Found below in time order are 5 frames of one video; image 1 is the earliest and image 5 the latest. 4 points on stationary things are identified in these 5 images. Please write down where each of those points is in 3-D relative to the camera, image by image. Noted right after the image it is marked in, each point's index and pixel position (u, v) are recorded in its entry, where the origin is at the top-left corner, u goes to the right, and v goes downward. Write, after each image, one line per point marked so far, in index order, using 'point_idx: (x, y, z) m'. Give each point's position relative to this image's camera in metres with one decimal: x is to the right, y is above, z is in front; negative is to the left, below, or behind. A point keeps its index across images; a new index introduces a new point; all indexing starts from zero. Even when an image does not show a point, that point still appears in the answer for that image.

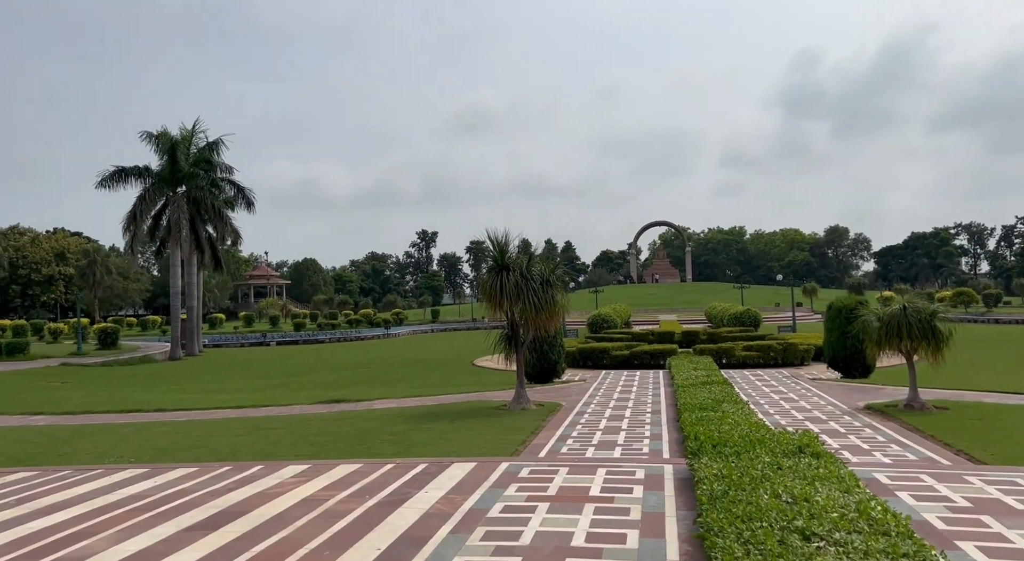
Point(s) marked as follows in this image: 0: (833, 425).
0: (+5.3, -2.4, +11.6) m
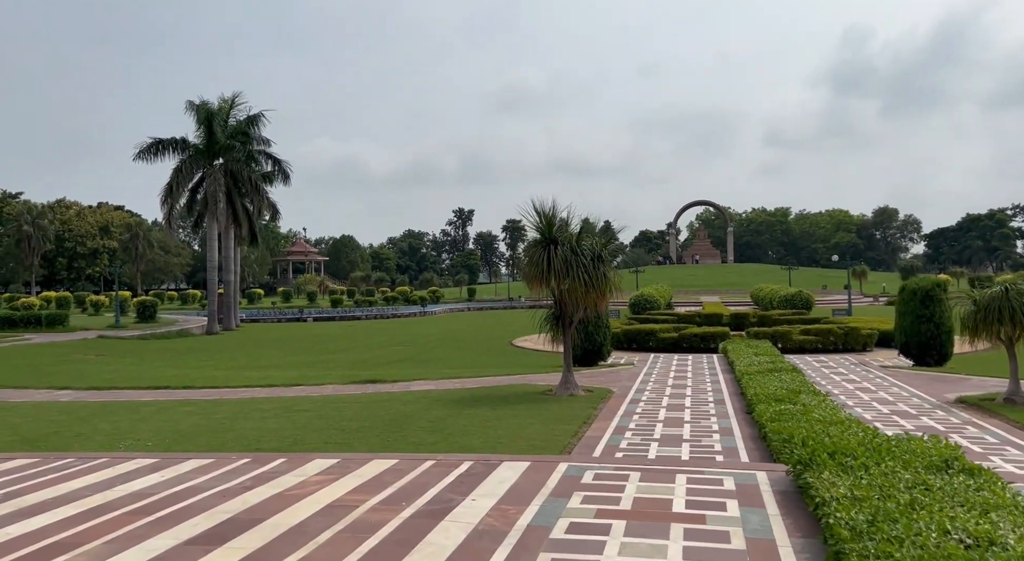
0: (+6.1, -2.1, +10.2) m
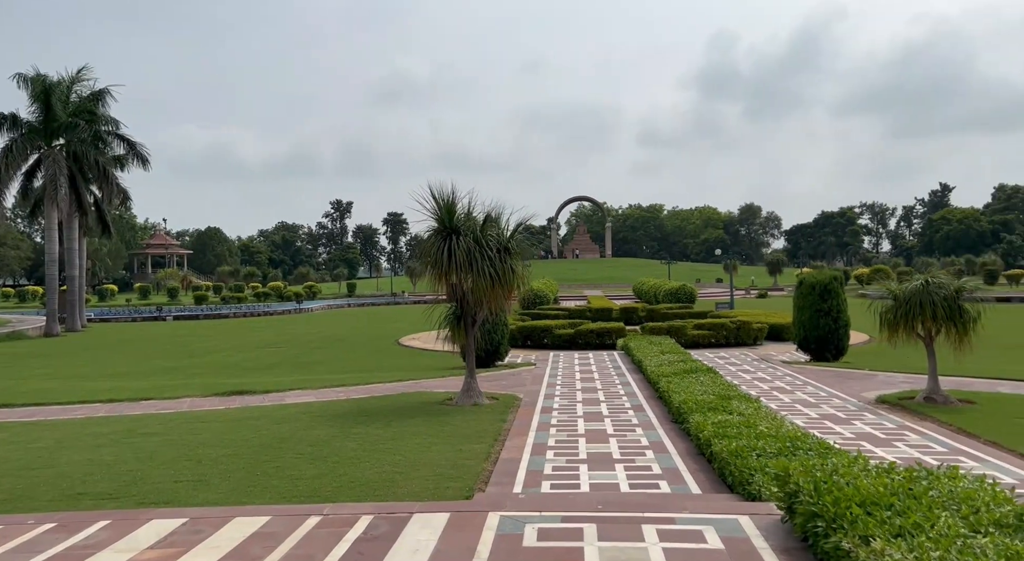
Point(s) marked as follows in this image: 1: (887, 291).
0: (+4.8, -2.0, +9.5) m
1: (+6.2, -0.2, +11.4) m
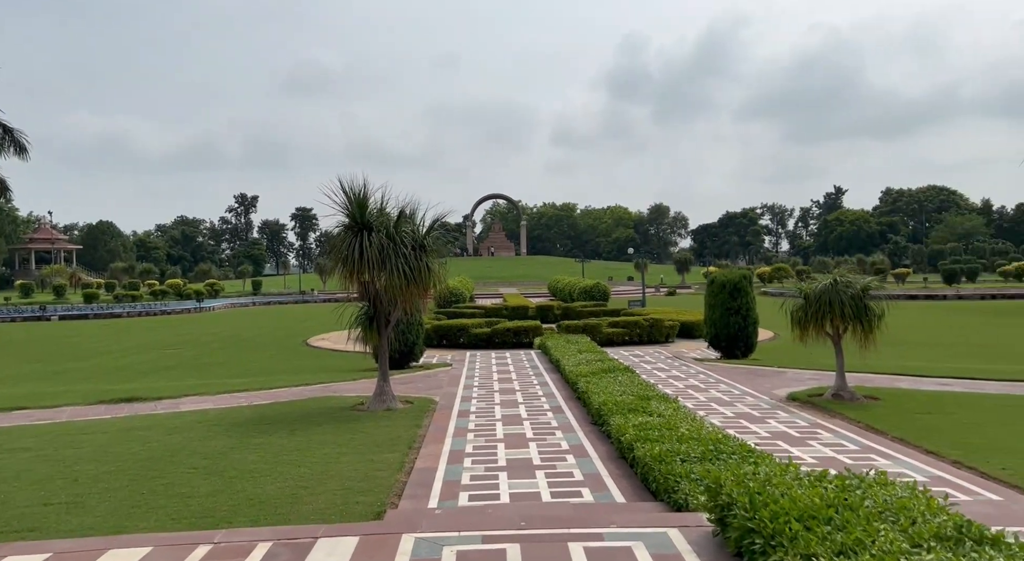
0: (+3.6, -2.0, +9.6) m
1: (+4.8, -0.2, +11.7) m
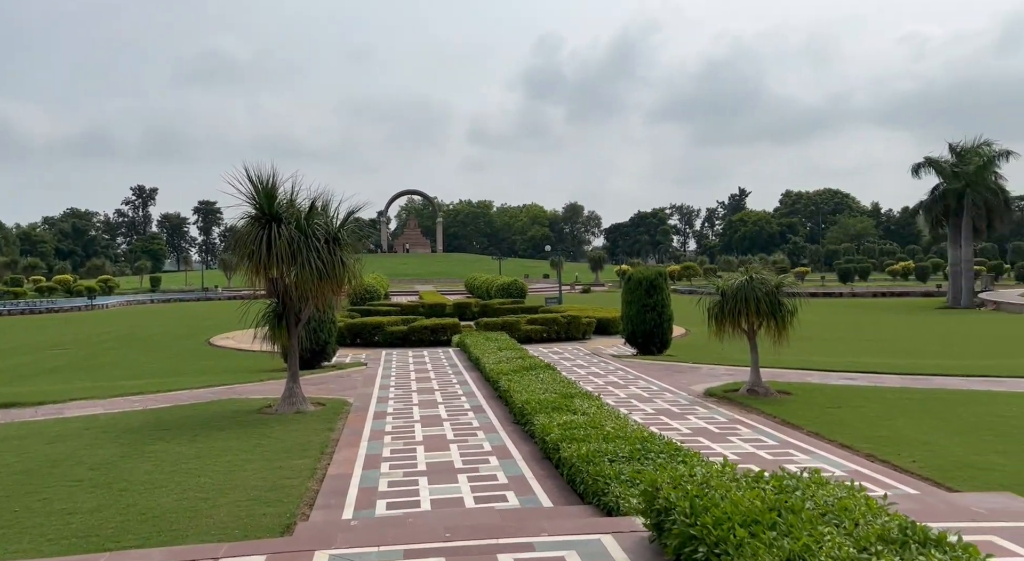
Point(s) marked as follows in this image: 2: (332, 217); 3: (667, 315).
0: (+2.5, -1.9, +9.7) m
1: (+3.5, -0.1, +11.9) m
2: (-3.0, +1.1, +11.6) m
3: (+4.1, -0.9, +18.2) m
